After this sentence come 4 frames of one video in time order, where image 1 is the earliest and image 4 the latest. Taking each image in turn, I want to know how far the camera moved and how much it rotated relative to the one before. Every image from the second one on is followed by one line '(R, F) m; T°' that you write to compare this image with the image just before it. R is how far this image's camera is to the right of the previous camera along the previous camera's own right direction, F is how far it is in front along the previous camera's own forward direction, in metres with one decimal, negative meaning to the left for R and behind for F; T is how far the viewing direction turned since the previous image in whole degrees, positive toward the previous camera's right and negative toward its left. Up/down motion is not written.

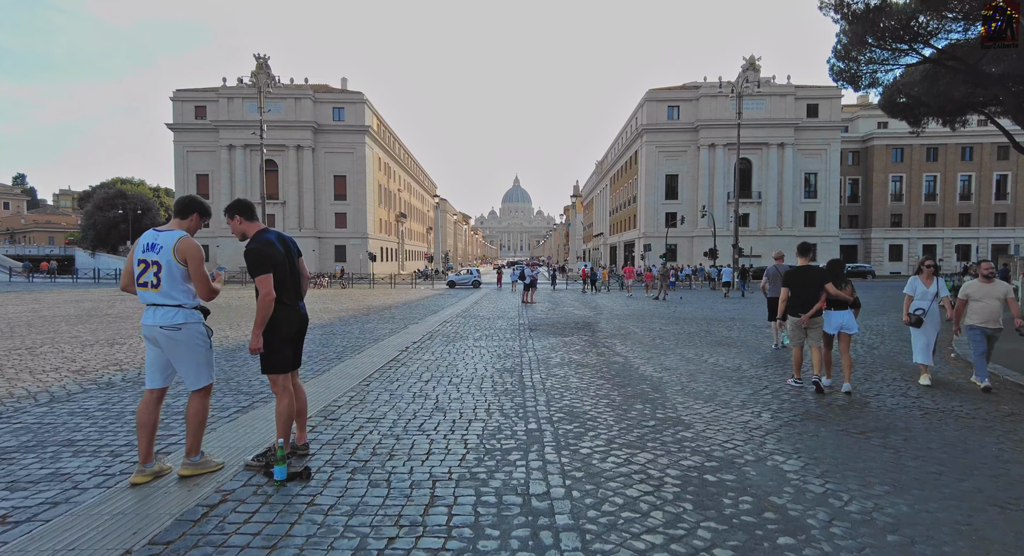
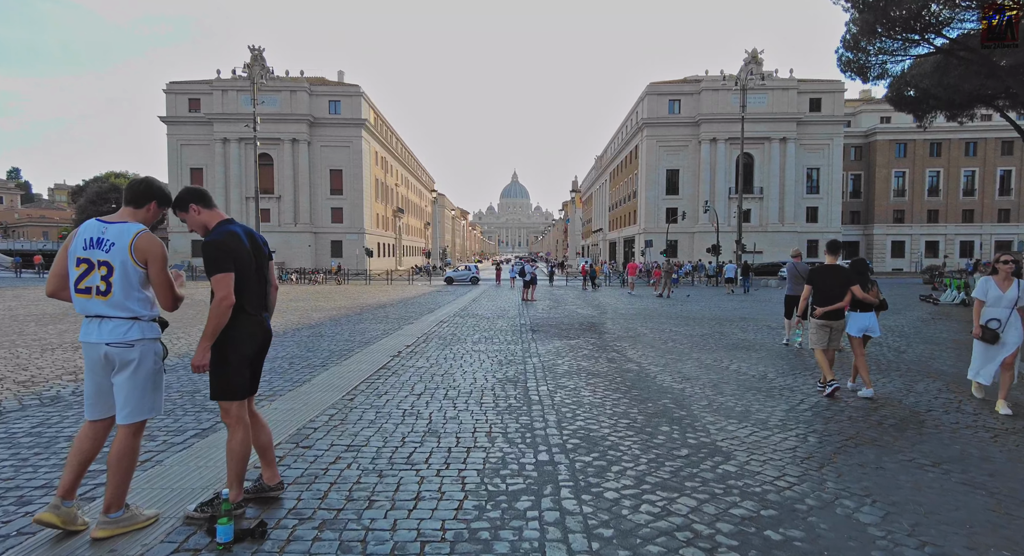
(-0.1, +0.8) m; 0°
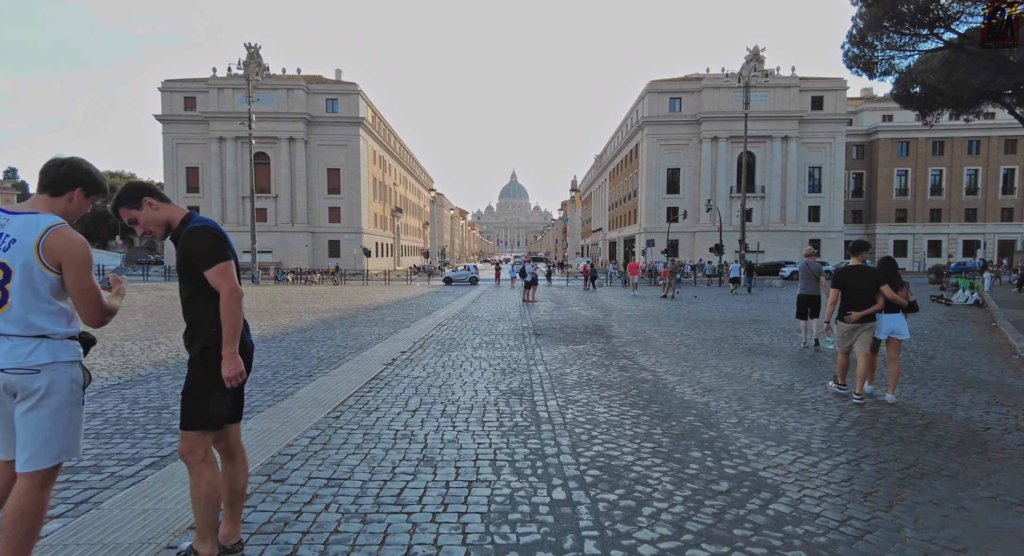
(-0.1, +0.7) m; 0°
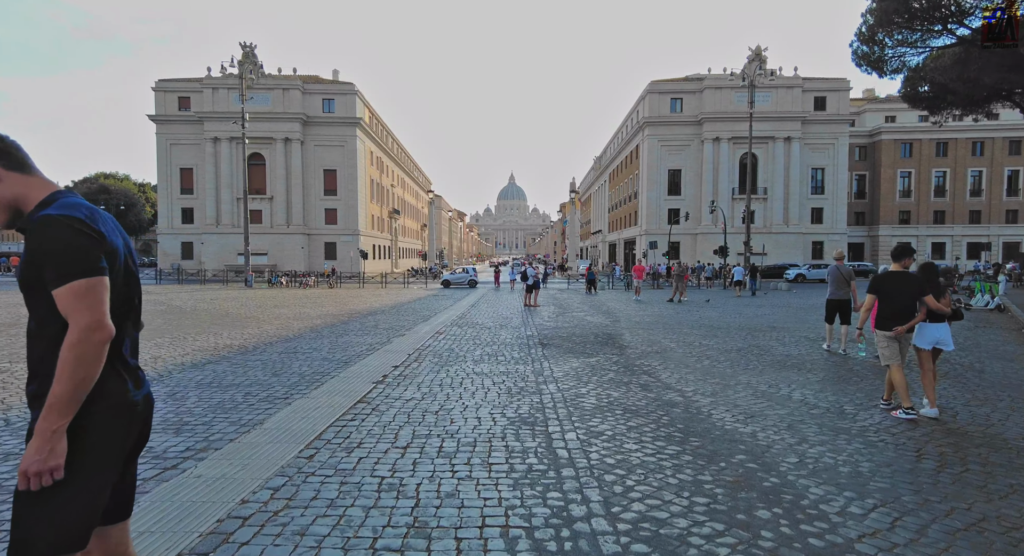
(-0.1, +0.9) m; 0°
